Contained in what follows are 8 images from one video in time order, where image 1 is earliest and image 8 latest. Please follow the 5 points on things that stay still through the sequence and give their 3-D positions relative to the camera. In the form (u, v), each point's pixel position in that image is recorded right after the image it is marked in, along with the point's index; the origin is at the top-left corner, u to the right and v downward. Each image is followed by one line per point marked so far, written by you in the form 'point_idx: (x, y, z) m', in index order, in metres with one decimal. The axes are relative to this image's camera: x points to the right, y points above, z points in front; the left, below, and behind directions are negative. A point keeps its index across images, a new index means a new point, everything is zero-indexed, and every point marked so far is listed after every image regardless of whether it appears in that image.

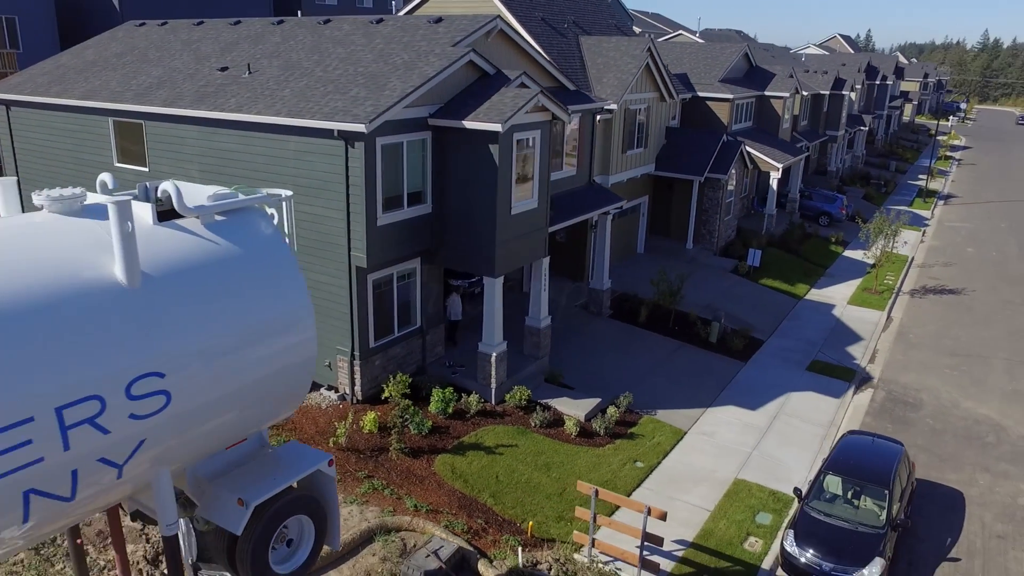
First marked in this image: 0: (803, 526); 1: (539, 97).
0: (+4.1, -3.3, +10.2) m
1: (+0.6, +3.4, +13.2) m
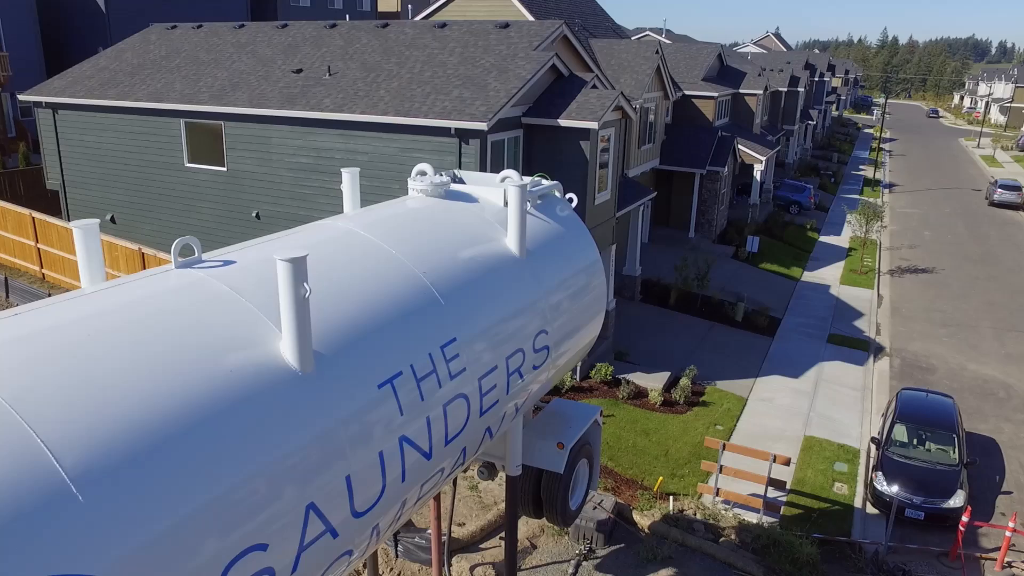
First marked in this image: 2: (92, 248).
0: (+6.1, -2.9, +11.7) m
1: (+2.1, +3.8, +14.4) m
2: (-2.4, +0.2, +4.0) m
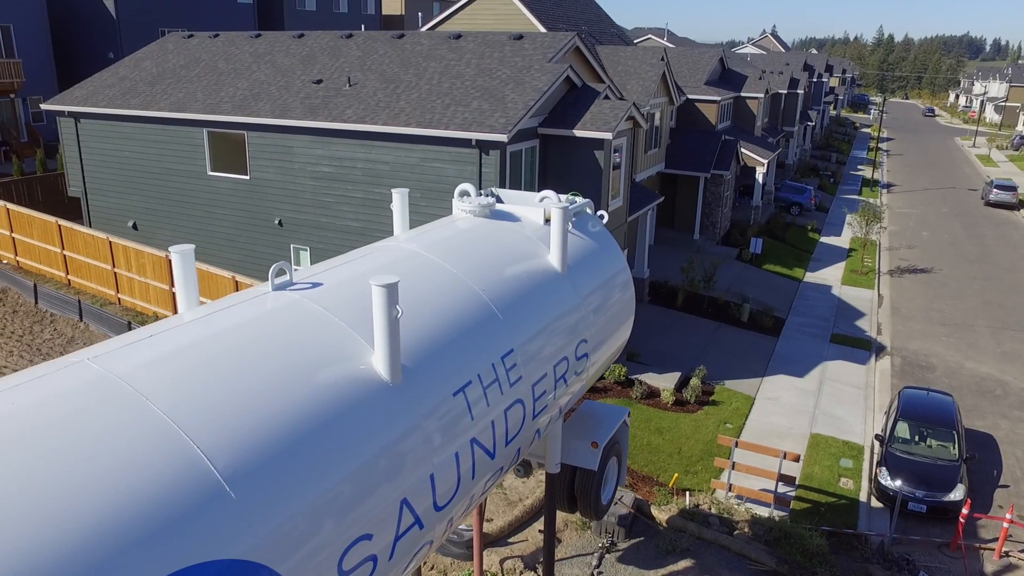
0: (+6.5, -3.0, +12.2) m
1: (+2.4, +3.7, +14.9) m
2: (-2.0, +0.1, +4.5) m
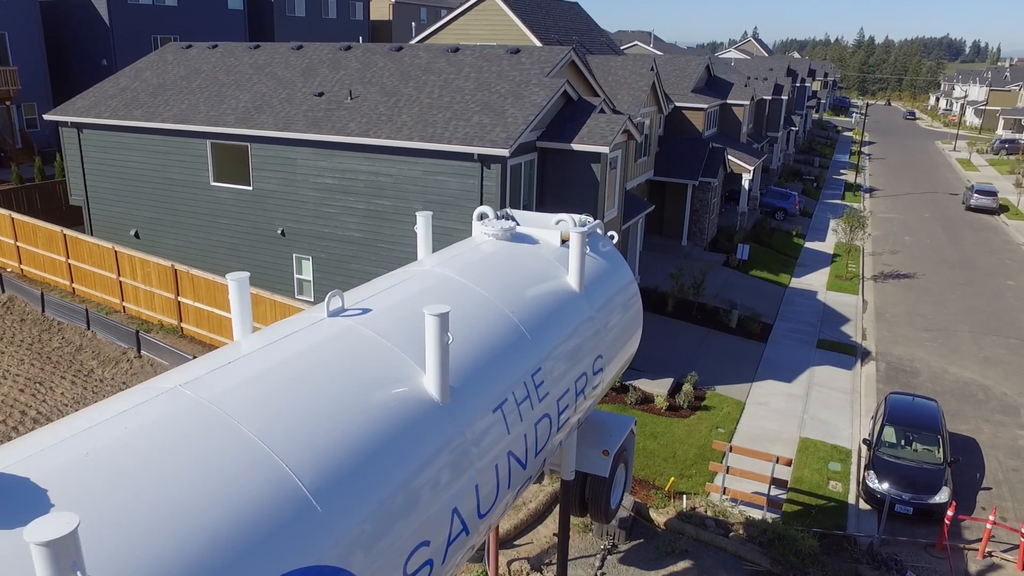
0: (+6.5, -3.2, +12.8) m
1: (+2.4, +3.5, +15.3) m
2: (-1.8, -0.1, +4.8) m
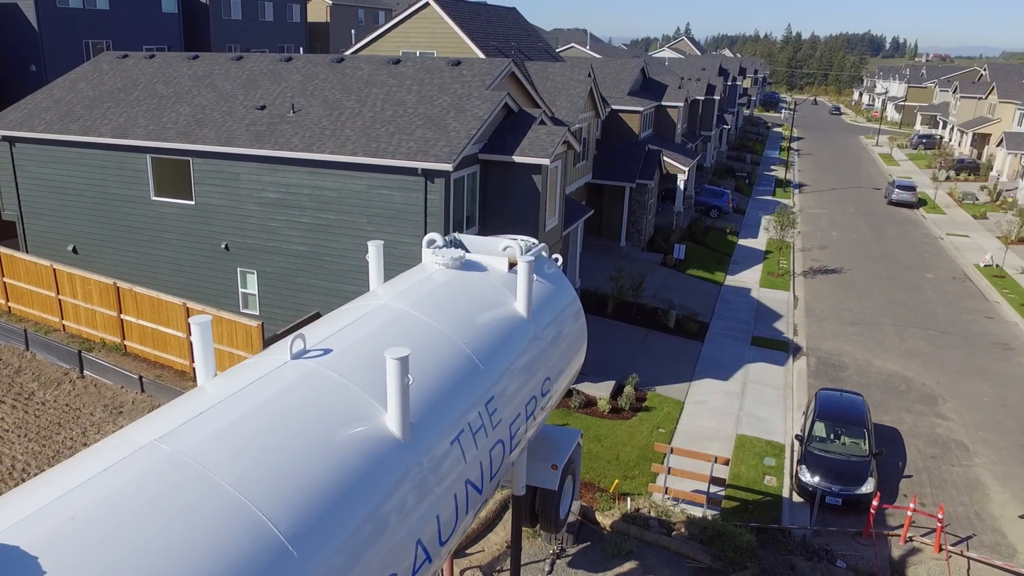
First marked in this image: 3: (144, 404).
0: (+5.6, -3.2, +13.6) m
1: (+1.1, +3.3, +15.8) m
2: (-2.1, -0.4, +5.0) m
3: (-6.4, -2.0, +12.6) m
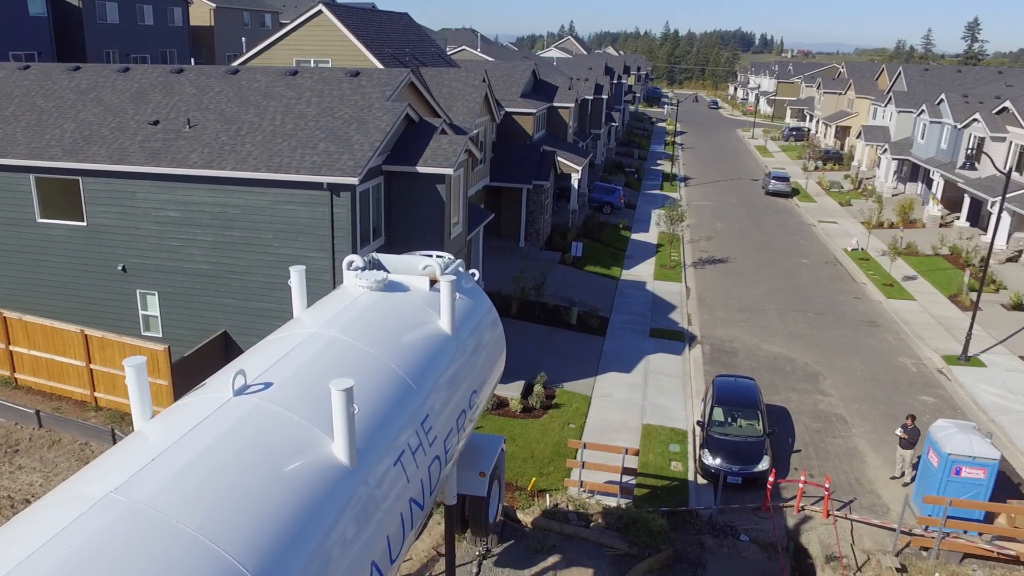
0: (+4.0, -3.2, +14.6) m
1: (-1.0, +3.2, +16.1) m
2: (-2.6, -0.7, +5.0) m
3: (-7.8, -2.5, +12.0) m
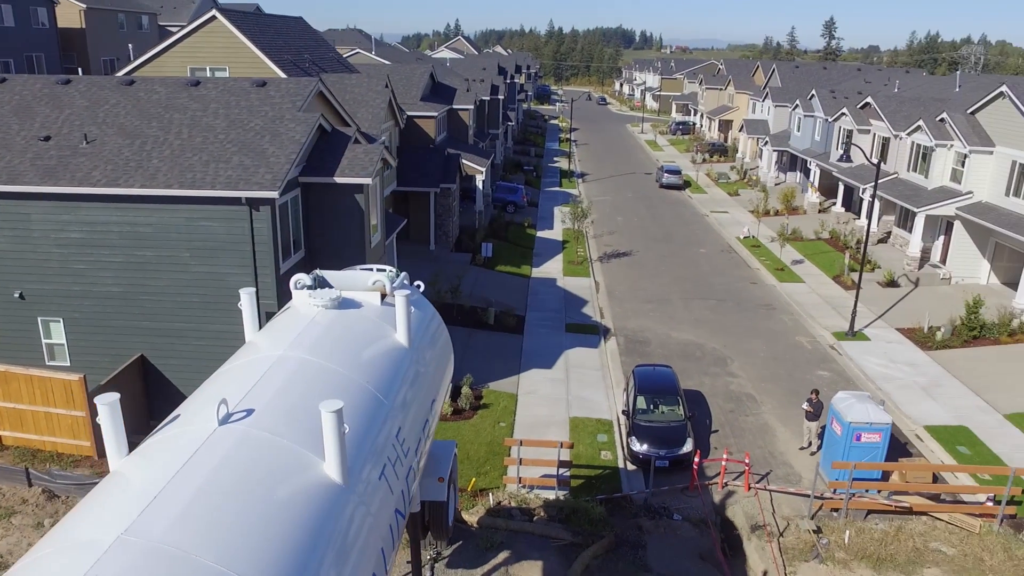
0: (+2.7, -3.1, +15.3) m
1: (-2.9, +3.0, +16.1) m
2: (-2.7, -0.9, +4.9) m
3: (-8.7, -3.1, +11.1) m
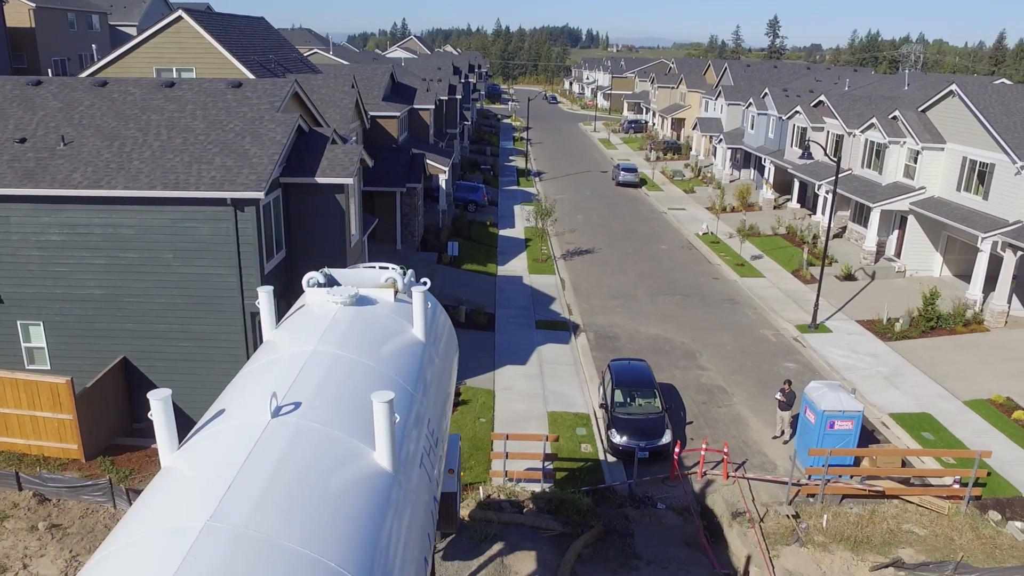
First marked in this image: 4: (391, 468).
0: (+2.3, -3.0, +15.7) m
1: (-3.3, +3.0, +16.2) m
2: (-2.4, -0.9, +5.0) m
3: (-8.8, -3.1, +10.9) m
4: (-0.9, -1.3, +5.2) m
